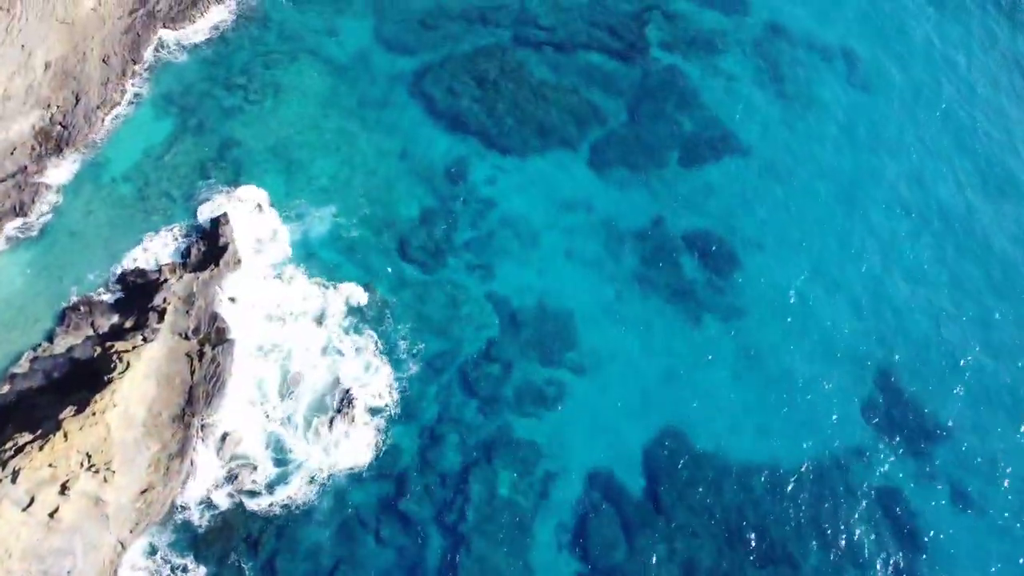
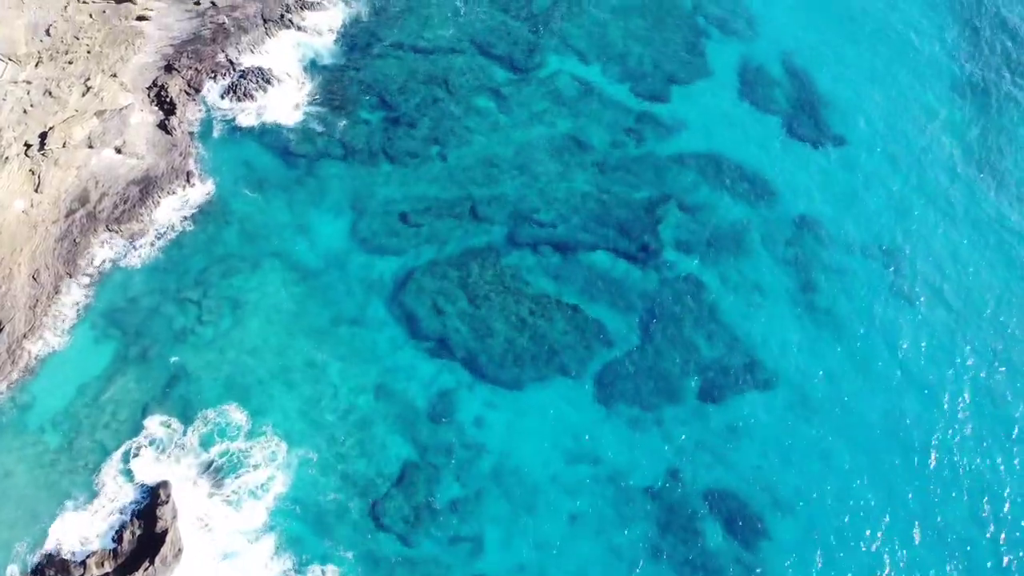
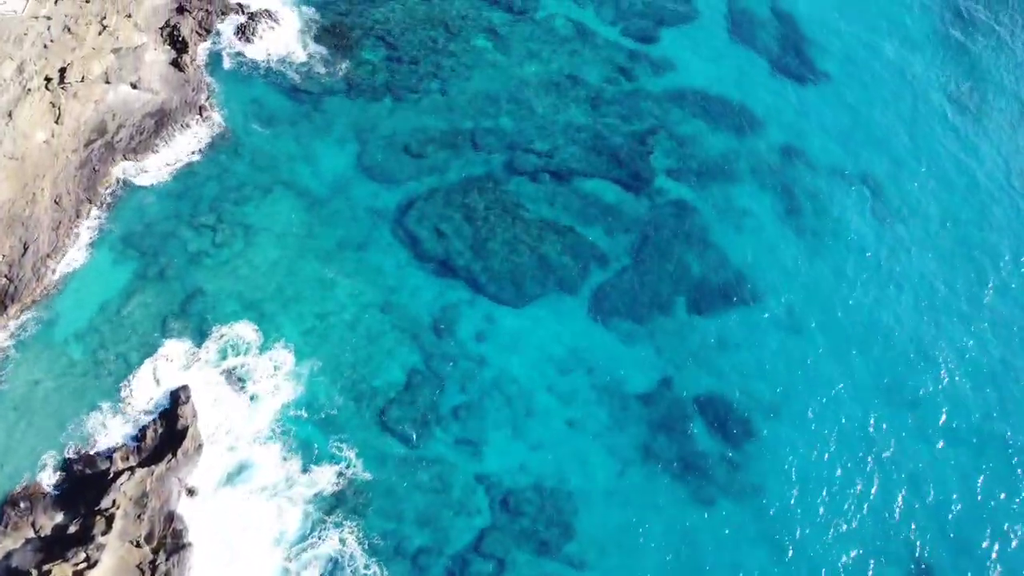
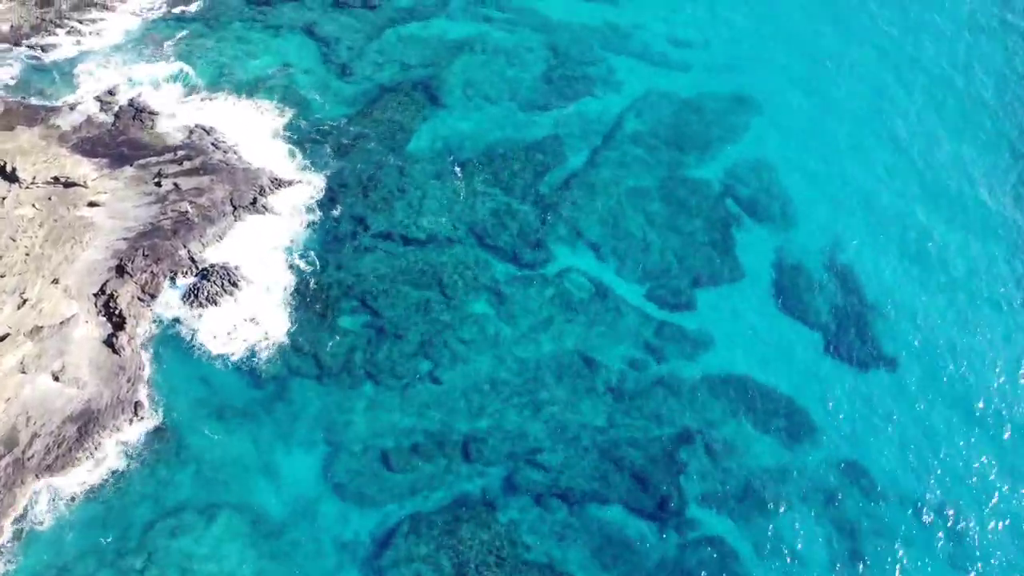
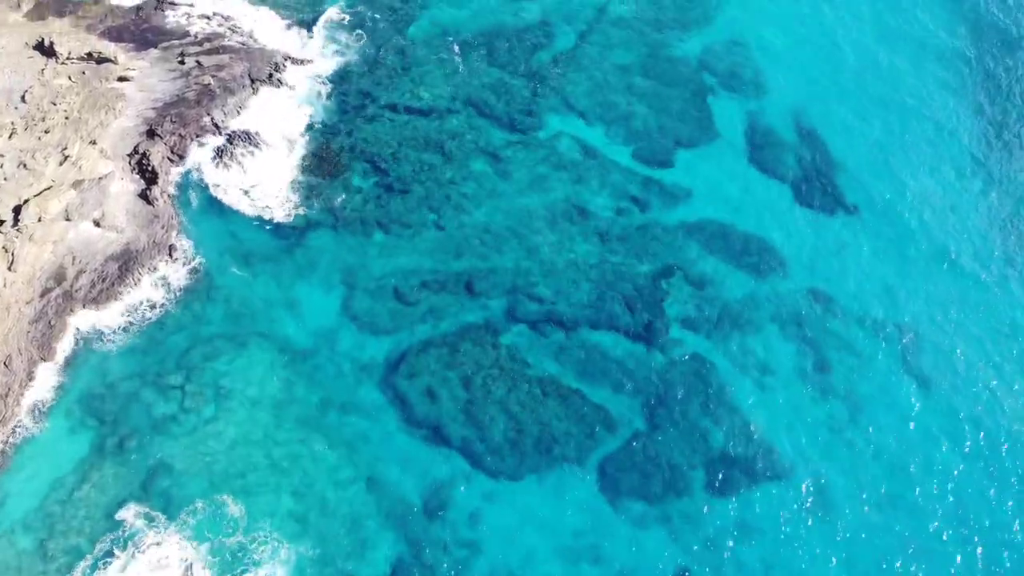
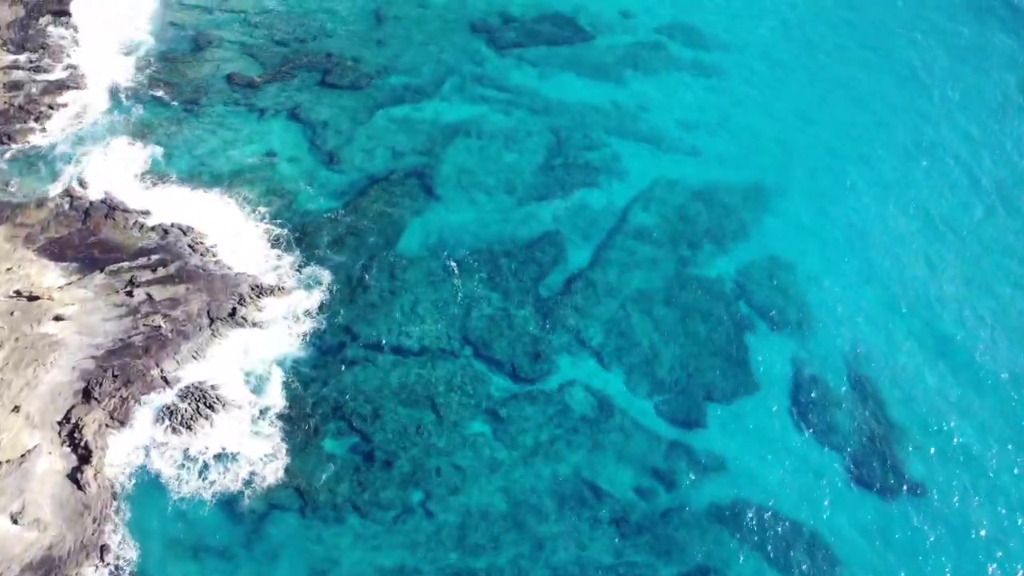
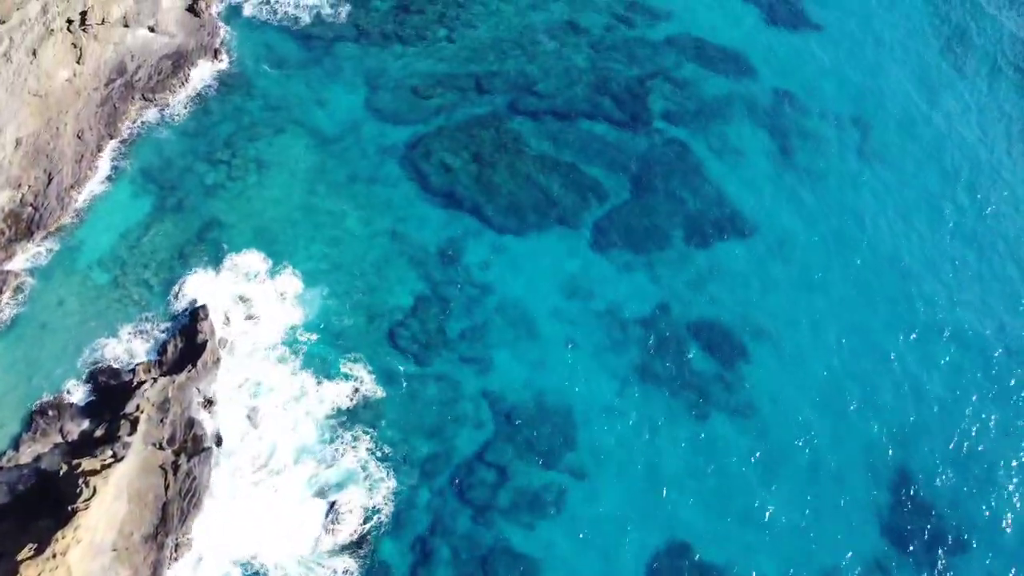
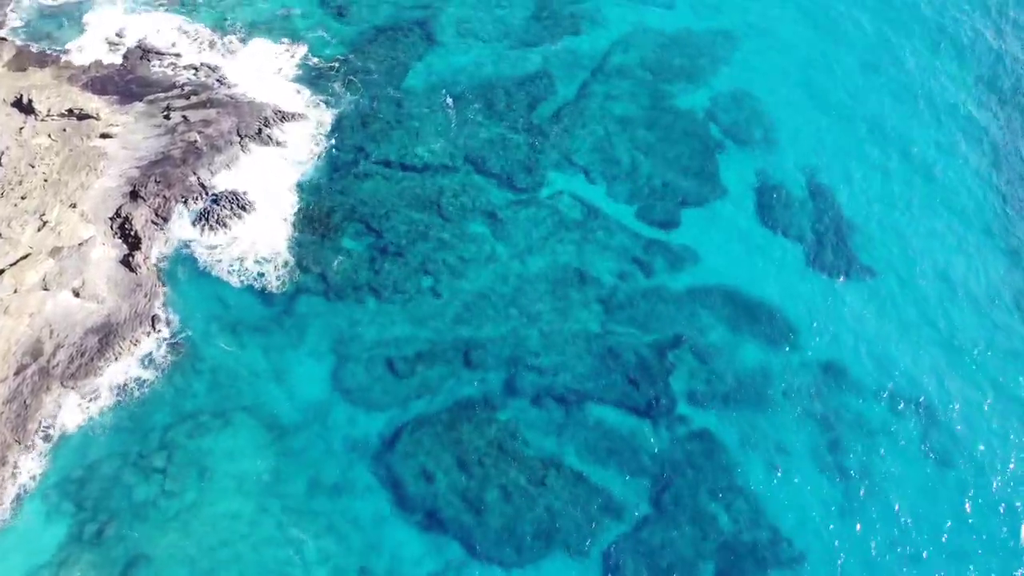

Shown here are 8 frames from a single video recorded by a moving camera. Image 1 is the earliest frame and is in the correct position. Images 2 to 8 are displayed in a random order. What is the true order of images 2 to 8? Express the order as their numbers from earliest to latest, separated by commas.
7, 3, 2, 5, 8, 4, 6
